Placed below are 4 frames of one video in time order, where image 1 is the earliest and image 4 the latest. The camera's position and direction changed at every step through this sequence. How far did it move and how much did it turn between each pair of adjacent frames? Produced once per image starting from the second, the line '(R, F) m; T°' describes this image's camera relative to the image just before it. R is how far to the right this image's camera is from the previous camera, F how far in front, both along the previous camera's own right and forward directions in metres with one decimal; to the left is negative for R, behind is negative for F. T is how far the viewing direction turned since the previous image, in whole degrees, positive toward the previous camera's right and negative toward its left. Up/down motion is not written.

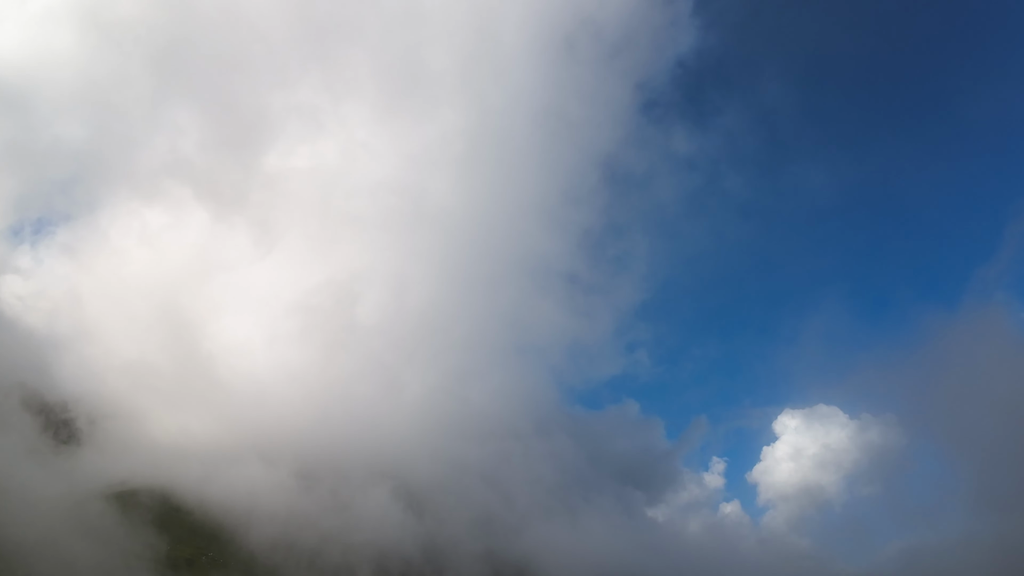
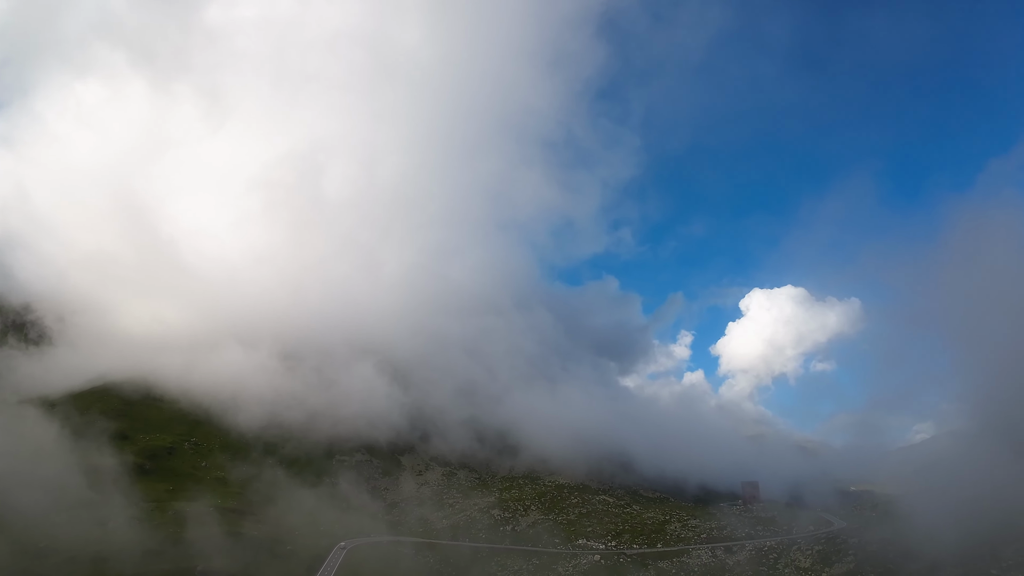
(-3.5, +8.7) m; +2°
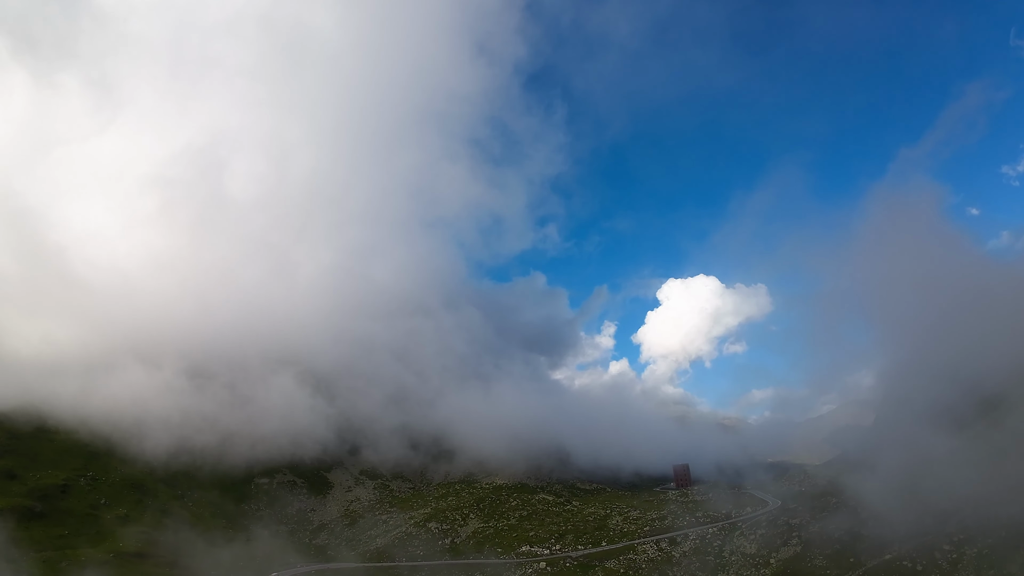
(-0.5, +9.9) m; +7°
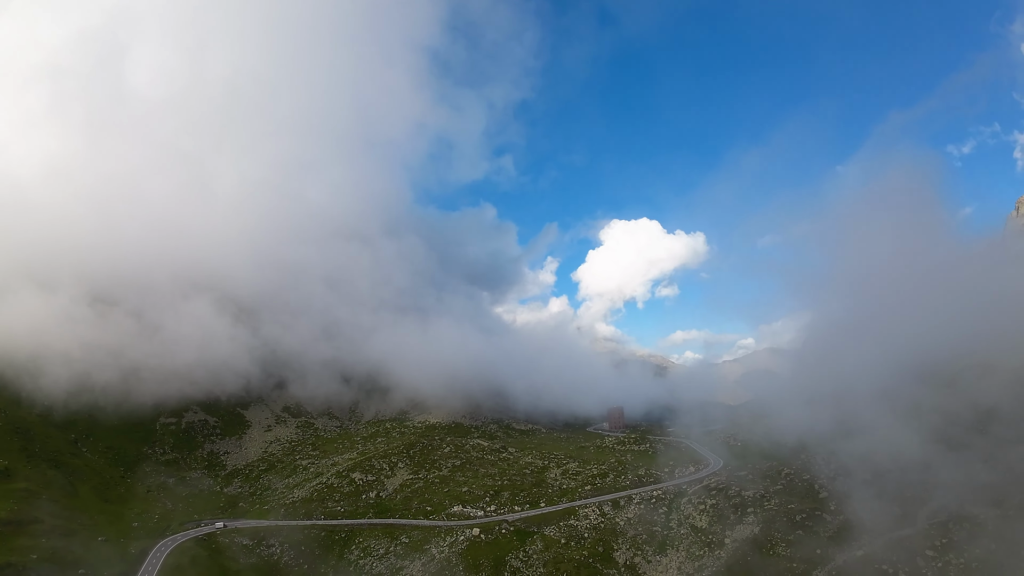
(-0.4, +21.1) m; +6°
